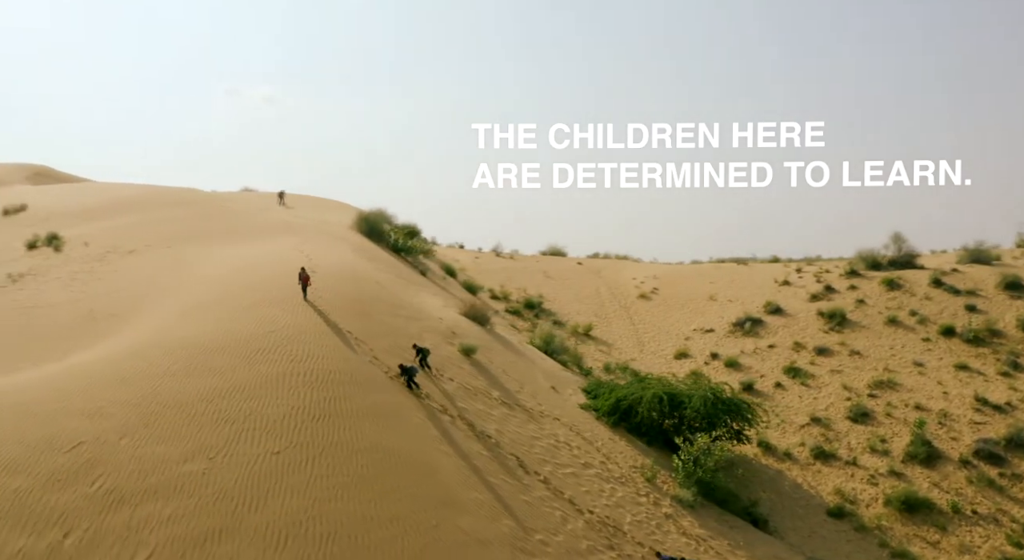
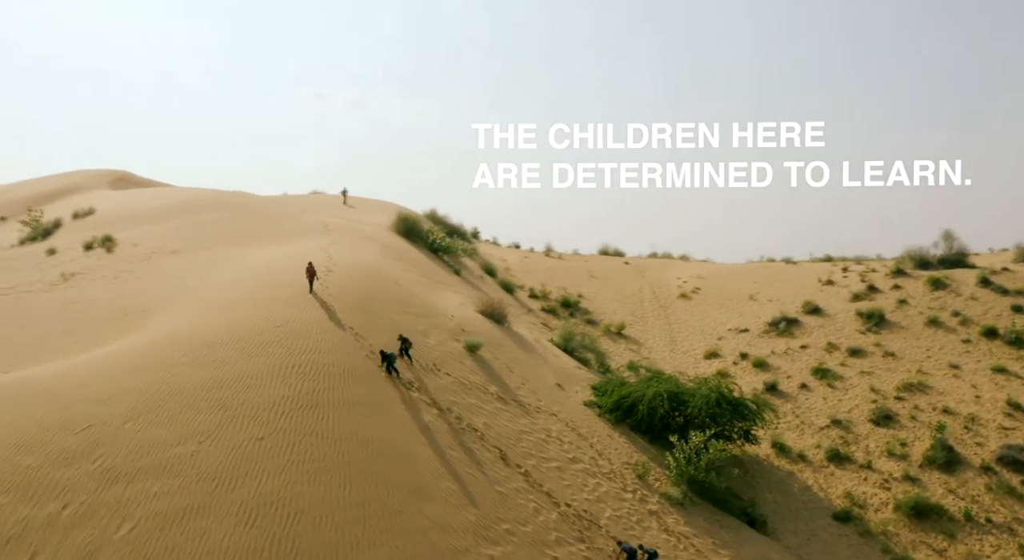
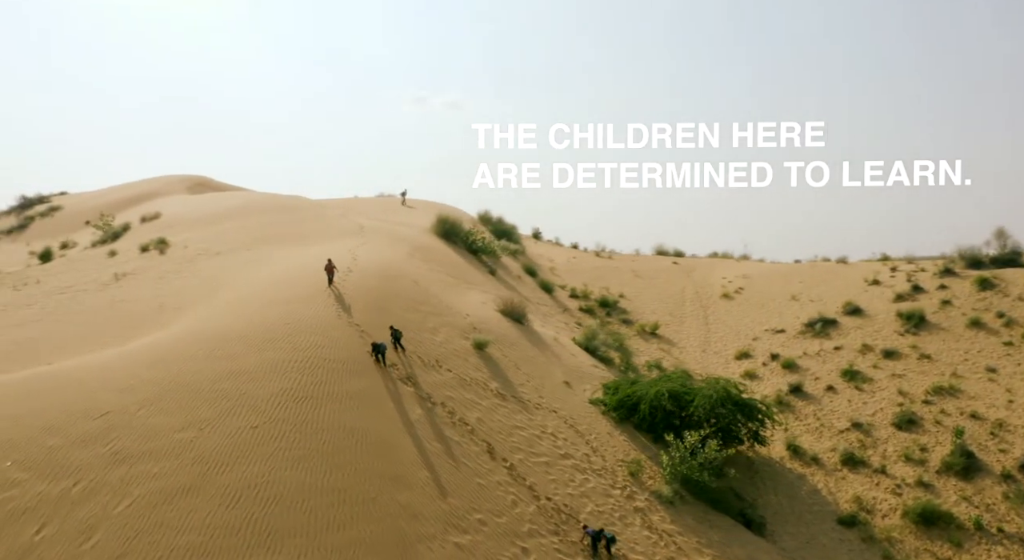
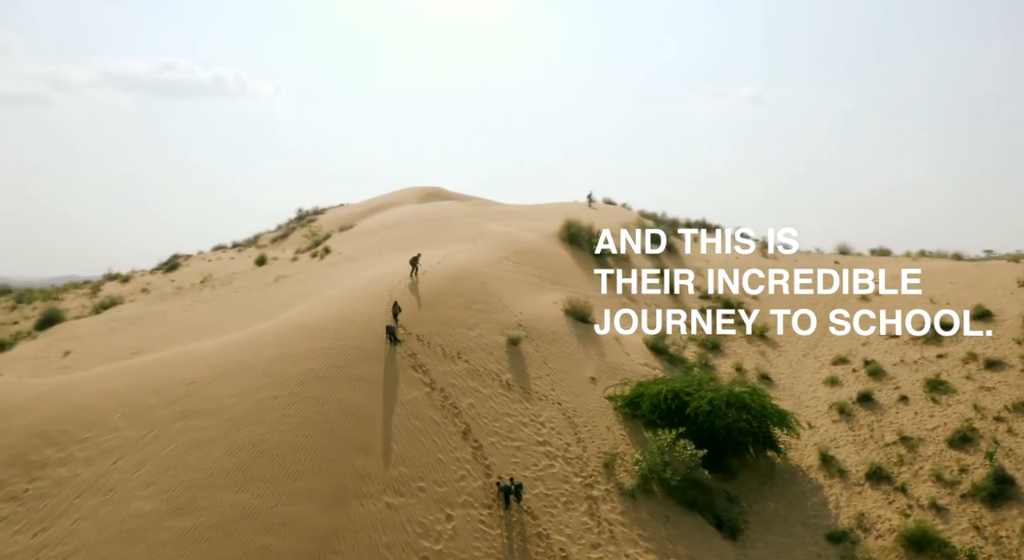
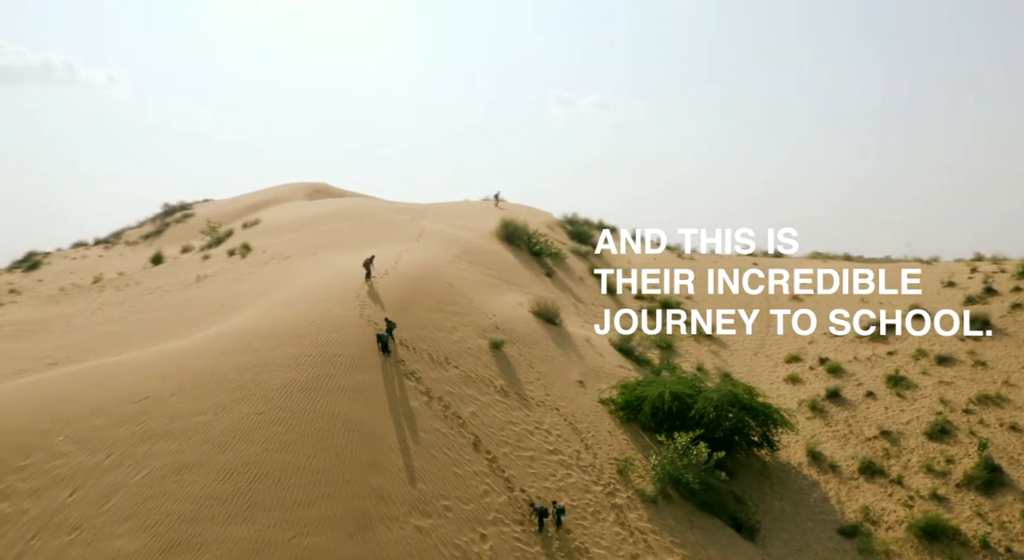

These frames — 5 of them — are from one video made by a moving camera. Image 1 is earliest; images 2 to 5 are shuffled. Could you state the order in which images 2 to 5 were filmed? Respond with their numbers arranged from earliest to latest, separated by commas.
2, 3, 5, 4
